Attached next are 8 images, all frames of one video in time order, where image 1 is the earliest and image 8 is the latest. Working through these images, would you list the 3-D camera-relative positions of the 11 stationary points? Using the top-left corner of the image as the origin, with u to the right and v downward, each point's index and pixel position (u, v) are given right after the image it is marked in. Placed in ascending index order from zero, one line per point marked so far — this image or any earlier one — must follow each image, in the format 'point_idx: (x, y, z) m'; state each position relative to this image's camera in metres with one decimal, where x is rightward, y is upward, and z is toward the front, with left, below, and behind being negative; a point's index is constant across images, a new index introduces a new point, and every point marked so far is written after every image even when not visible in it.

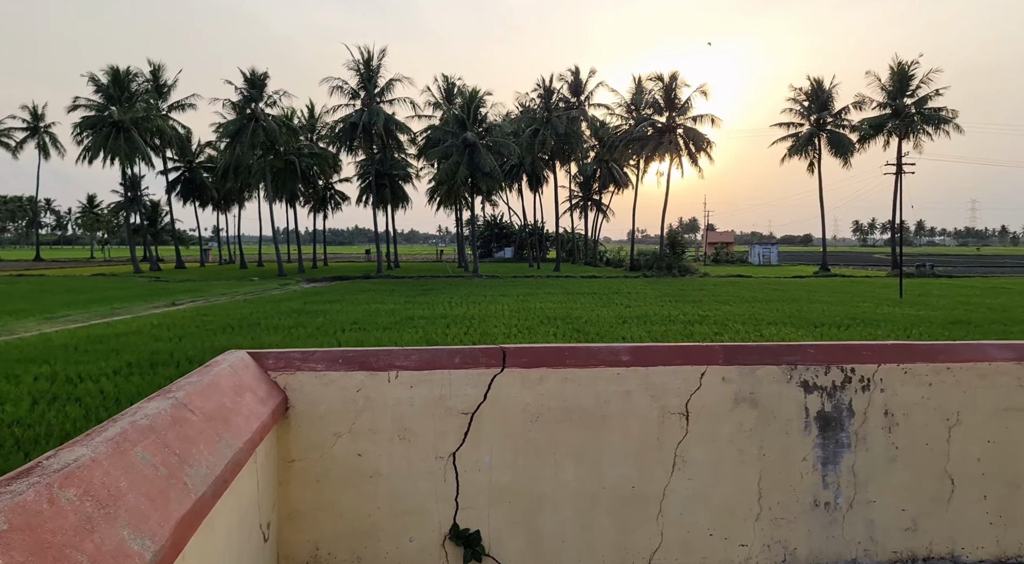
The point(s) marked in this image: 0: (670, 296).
0: (+4.4, -0.4, +19.1) m
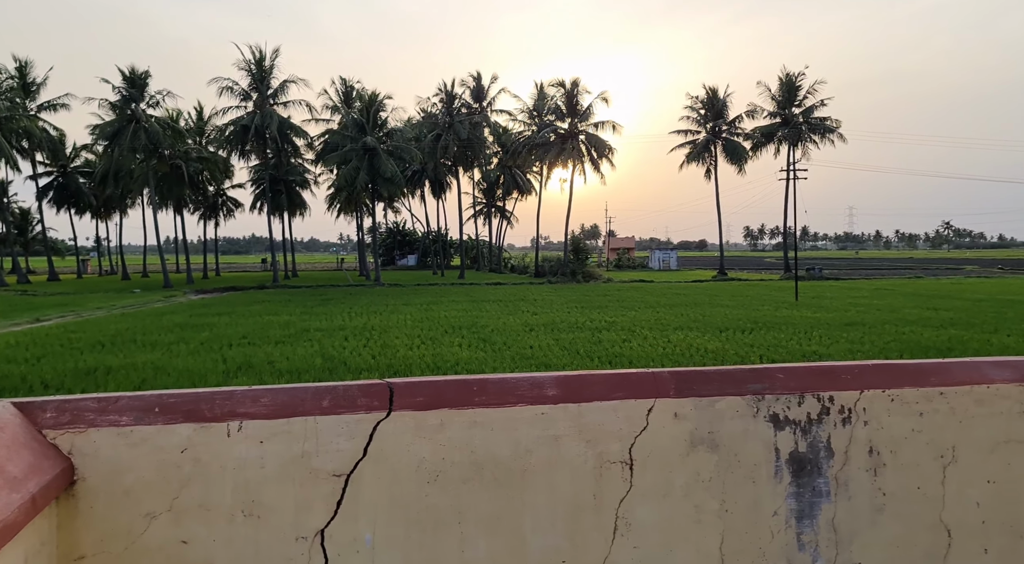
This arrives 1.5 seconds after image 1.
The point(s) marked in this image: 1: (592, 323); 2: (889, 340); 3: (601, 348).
0: (+1.7, -0.5, +18.8) m
1: (+1.5, -0.8, +13.8) m
2: (+4.8, -0.7, +9.0) m
3: (+1.2, -1.0, +10.4) m
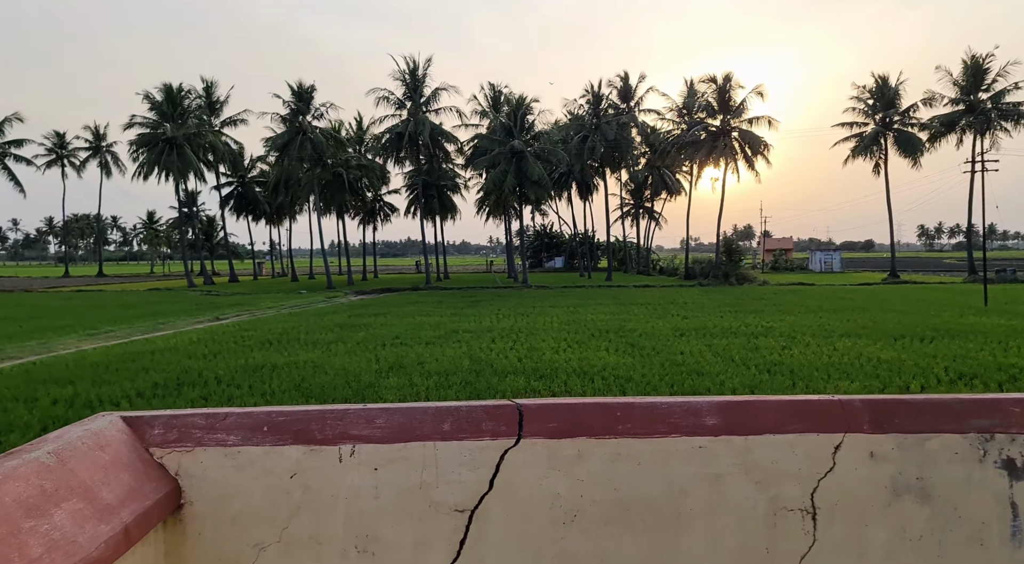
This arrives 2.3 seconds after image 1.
0: (+5.7, -0.6, +17.7) m
1: (+4.4, -0.9, +12.8) m
2: (+6.6, -0.8, +7.4) m
3: (+3.3, -1.0, +9.6) m
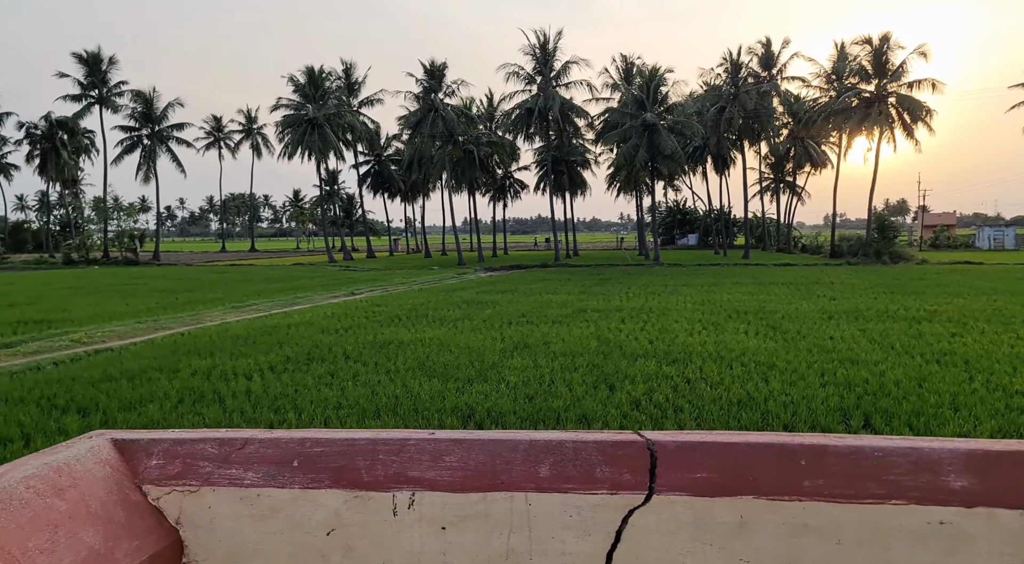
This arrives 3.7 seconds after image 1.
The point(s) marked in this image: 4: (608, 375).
0: (+8.8, -0.1, +15.7) m
1: (+6.6, -0.5, +11.1) m
2: (+7.7, -0.6, +5.4) m
3: (+4.9, -0.8, +8.2) m
4: (+1.2, -1.1, +7.9) m
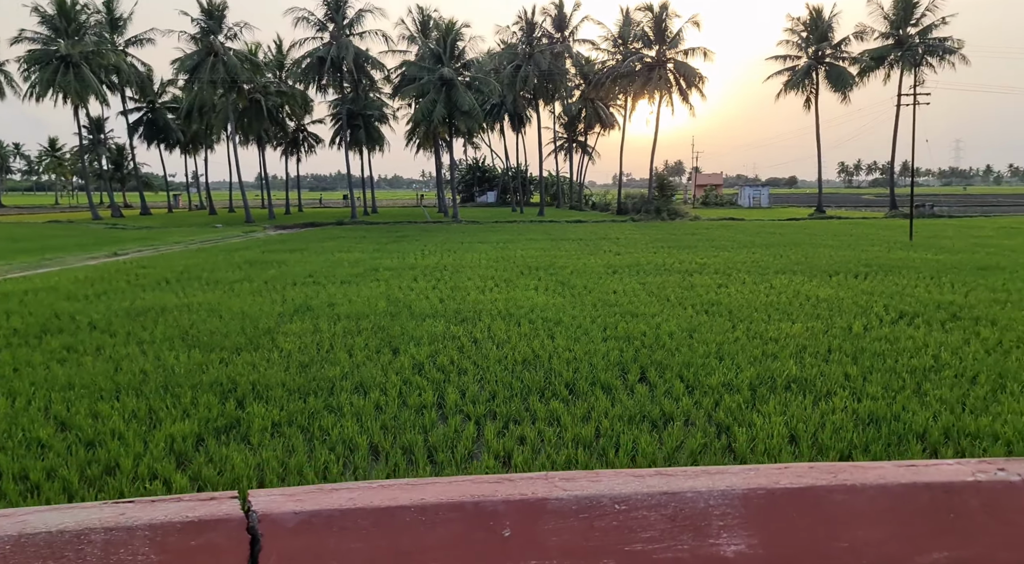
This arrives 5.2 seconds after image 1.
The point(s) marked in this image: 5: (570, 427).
0: (+3.8, +1.0, +16.8) m
1: (+3.0, +0.3, +11.9) m
2: (+5.7, -0.1, +6.7) m
3: (+2.2, -0.2, +8.6) m
4: (-1.3, -0.6, +7.3) m
5: (+0.4, -0.9, +4.2) m
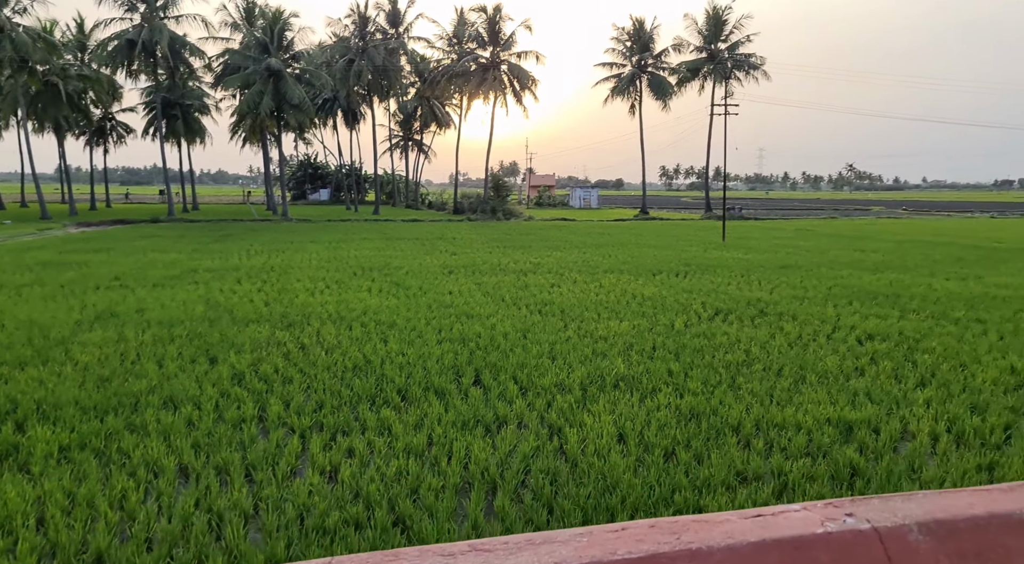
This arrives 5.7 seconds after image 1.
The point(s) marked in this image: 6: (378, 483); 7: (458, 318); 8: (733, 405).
0: (-0.4, +1.0, +17.0) m
1: (0.0, +0.3, +12.0) m
2: (+3.9, 0.0, +7.7) m
3: (+0.1, -0.2, +8.7) m
4: (-3.0, -0.7, +6.6) m
5: (-0.7, -0.9, +3.9) m
6: (-0.6, -1.0, +3.3) m
7: (-0.6, -0.4, +7.6) m
8: (+1.2, -0.7, +3.8) m
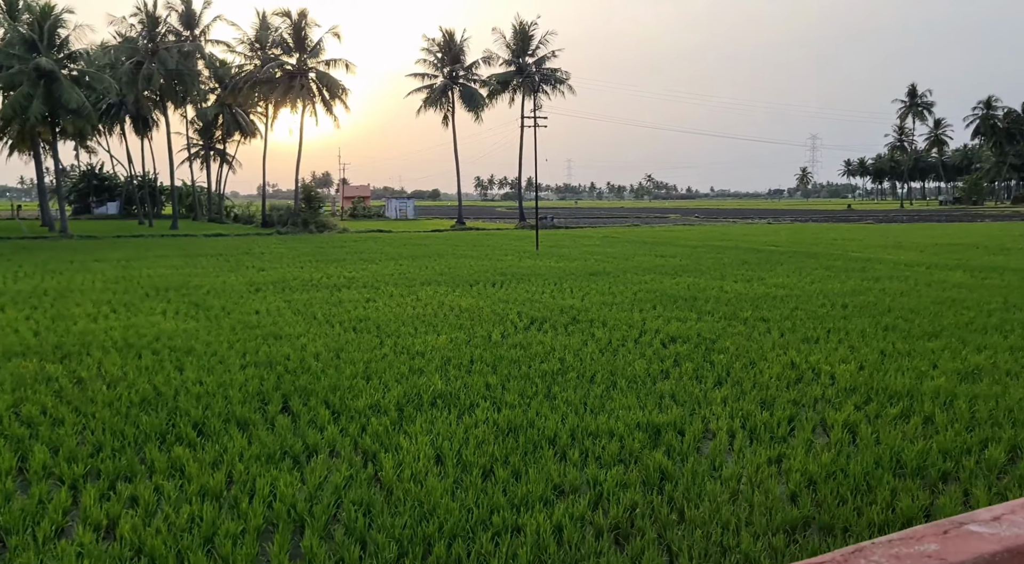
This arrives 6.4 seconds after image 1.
0: (-4.8, +0.6, +16.2) m
1: (-3.1, 0.0, +11.4) m
2: (+1.8, -0.1, +8.2) m
3: (-2.2, -0.4, +8.2) m
4: (-4.6, -0.9, +5.3) m
5: (-1.7, -1.0, +3.4) m
6: (-1.5, -1.1, +2.8) m
7: (-2.6, -0.6, +6.9) m
8: (+0.2, -0.7, +3.7) m
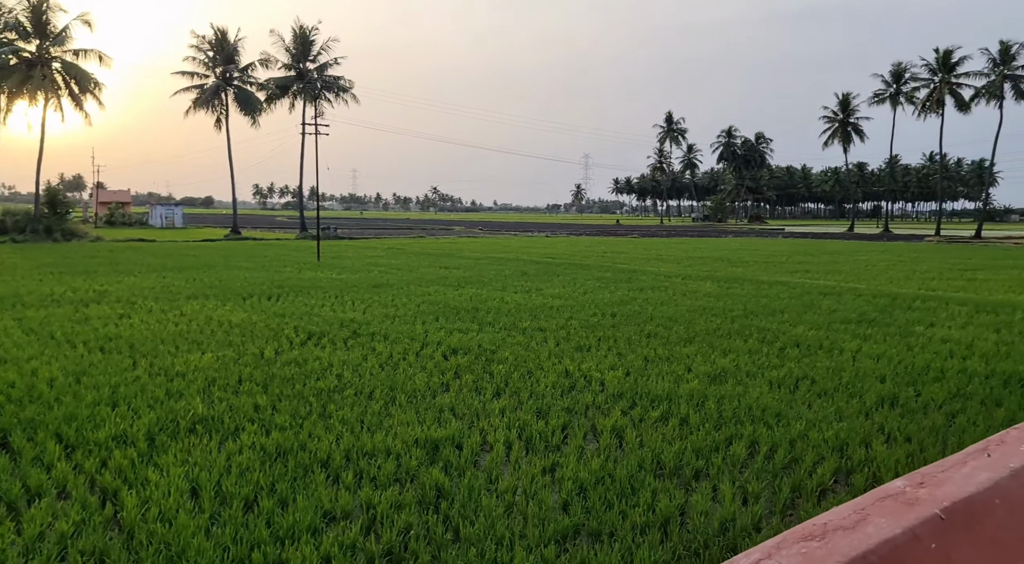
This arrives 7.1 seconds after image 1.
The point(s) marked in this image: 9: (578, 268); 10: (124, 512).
0: (-9.5, +0.3, +13.8) m
1: (-6.5, -0.2, +9.8) m
2: (-0.8, -0.3, +8.2) m
3: (-4.6, -0.5, +7.0) m
4: (-6.1, -0.9, +3.5) m
5: (-2.7, -1.0, +2.6) m
6: (-2.3, -1.1, +2.0) m
7: (-4.6, -0.7, +5.7) m
8: (-1.0, -0.8, +3.5) m
9: (+1.4, +0.2, +13.5) m
10: (-1.6, -1.0, +2.8) m
